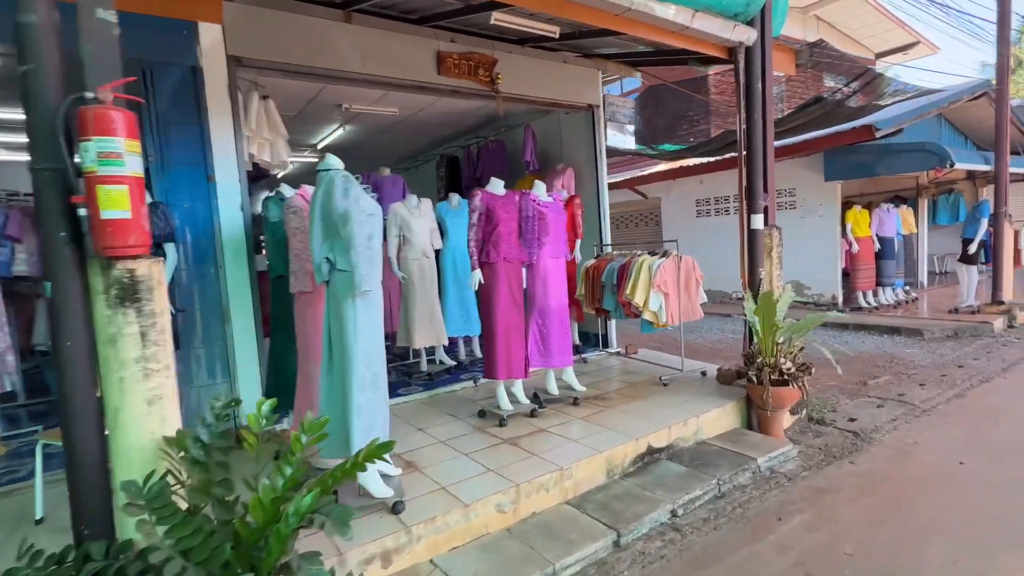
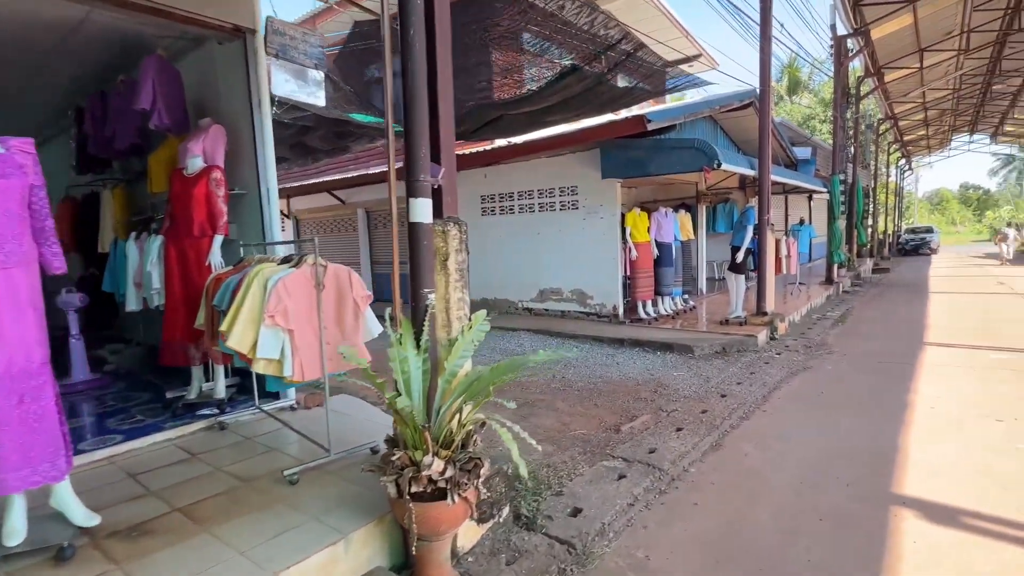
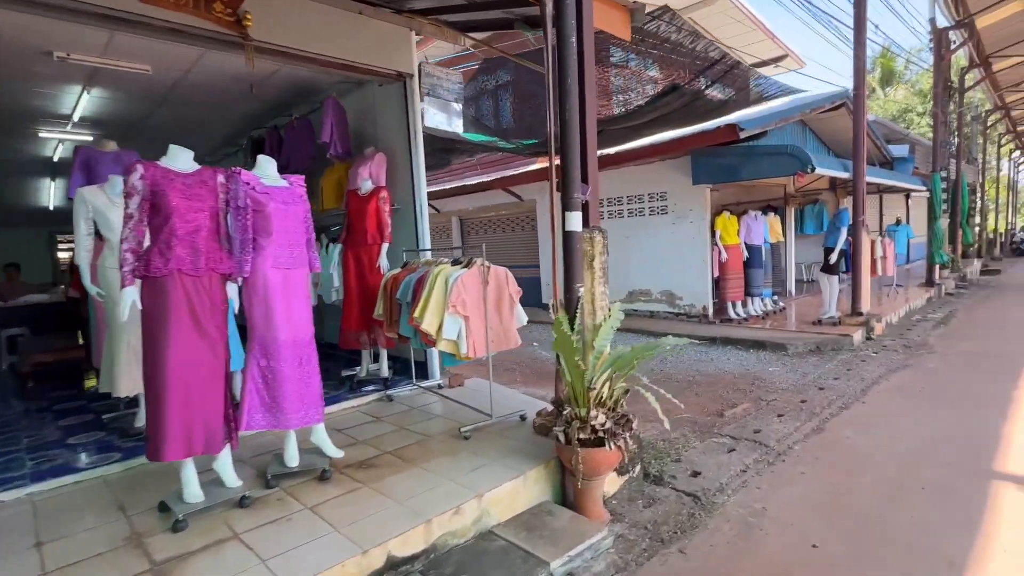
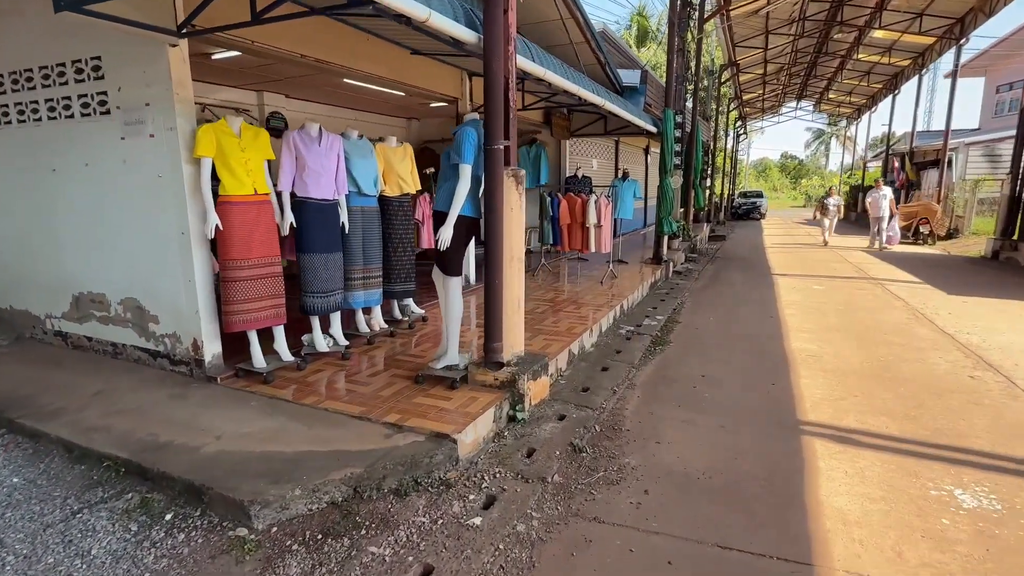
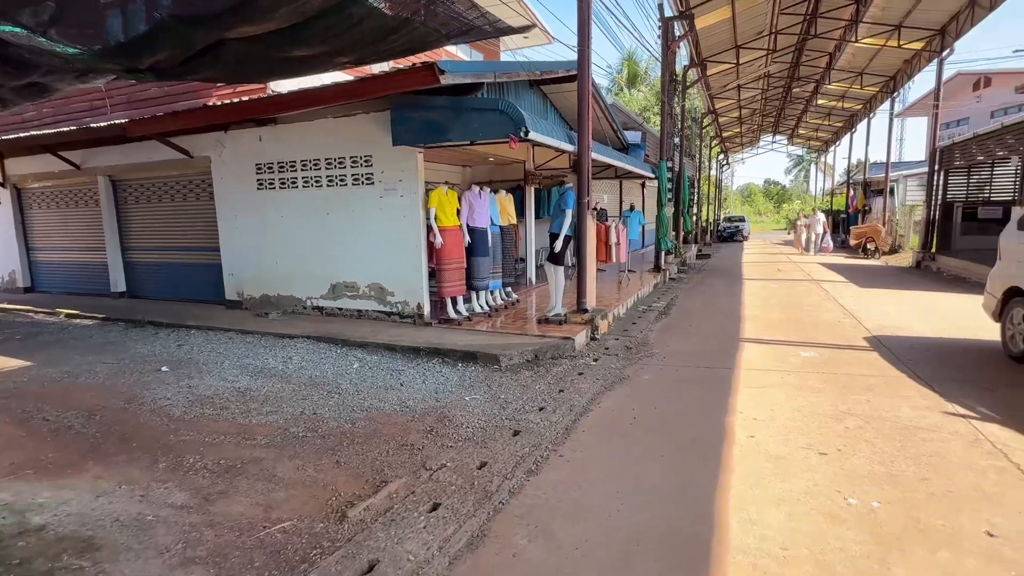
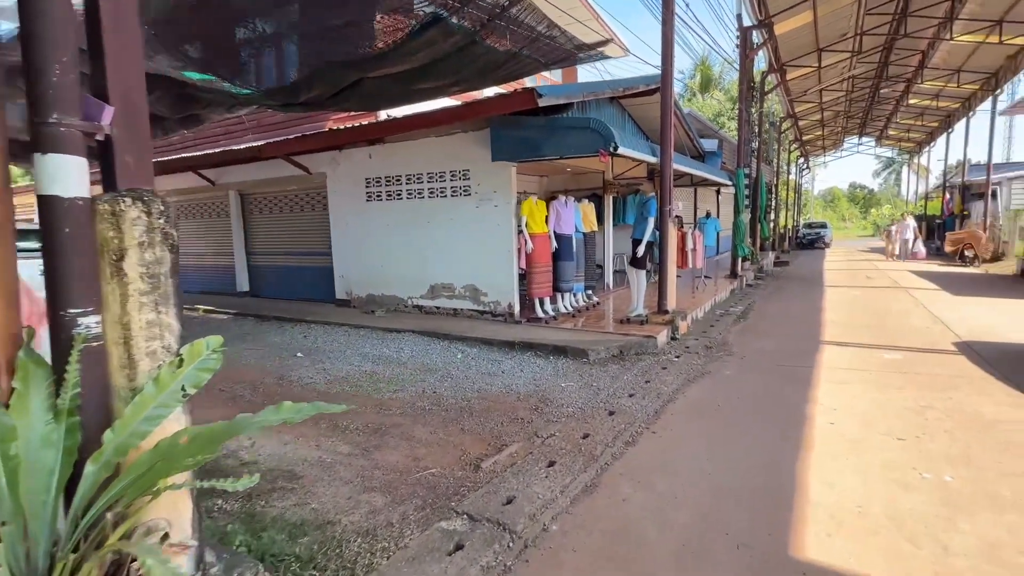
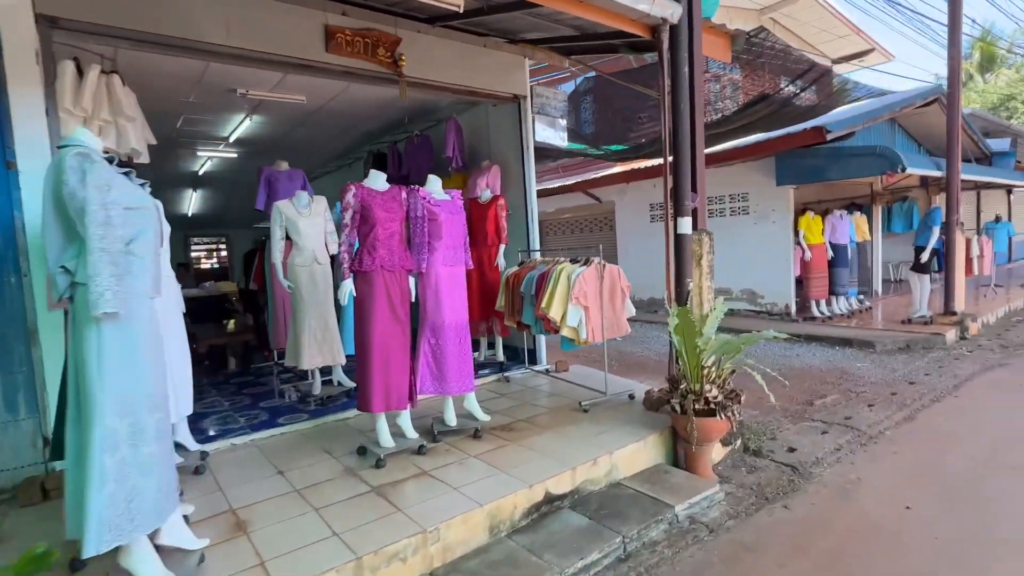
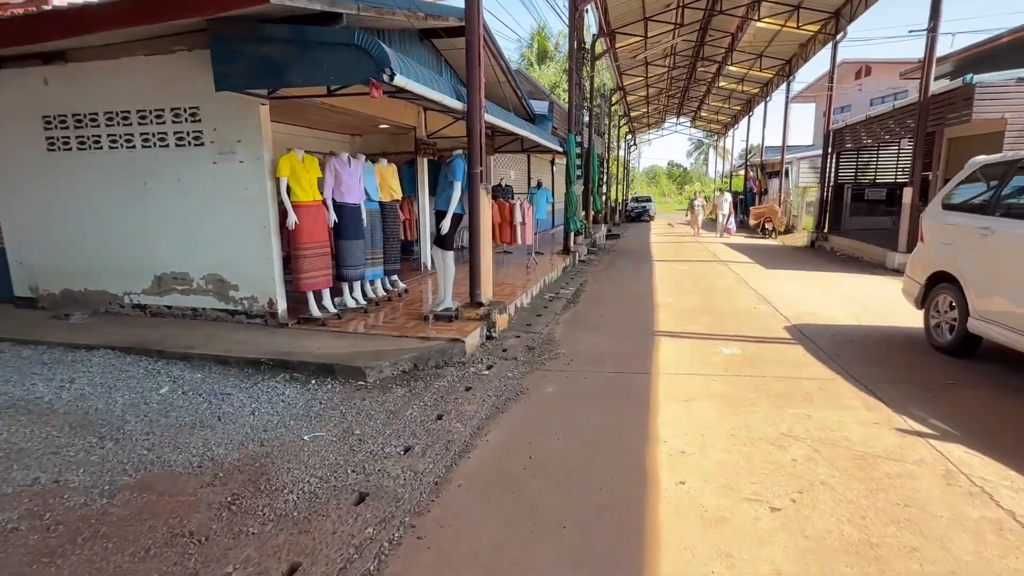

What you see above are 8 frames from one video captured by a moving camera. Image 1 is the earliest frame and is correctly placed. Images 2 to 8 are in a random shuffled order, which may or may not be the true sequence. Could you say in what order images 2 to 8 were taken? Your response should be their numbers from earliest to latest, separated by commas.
7, 3, 2, 6, 5, 8, 4
